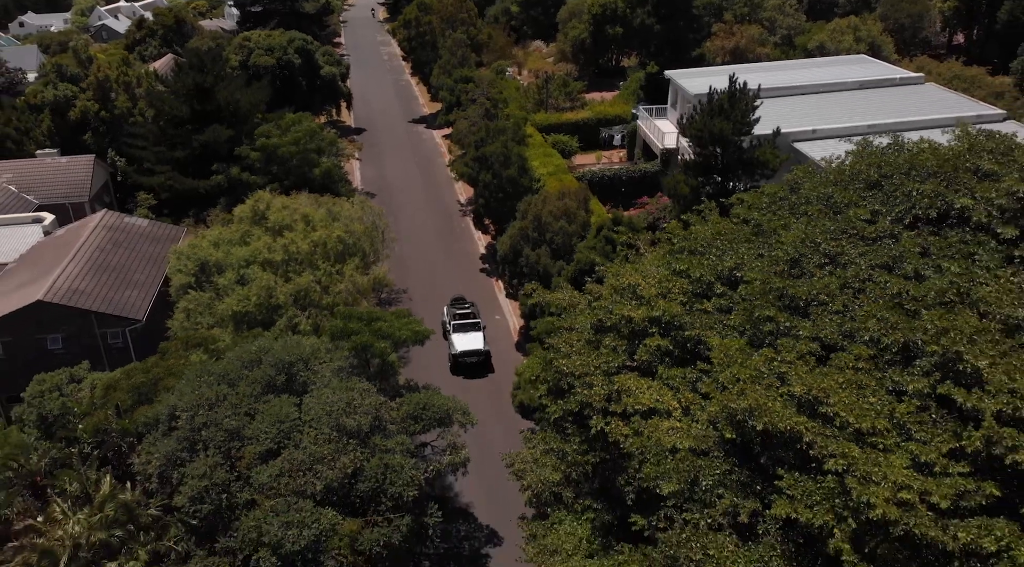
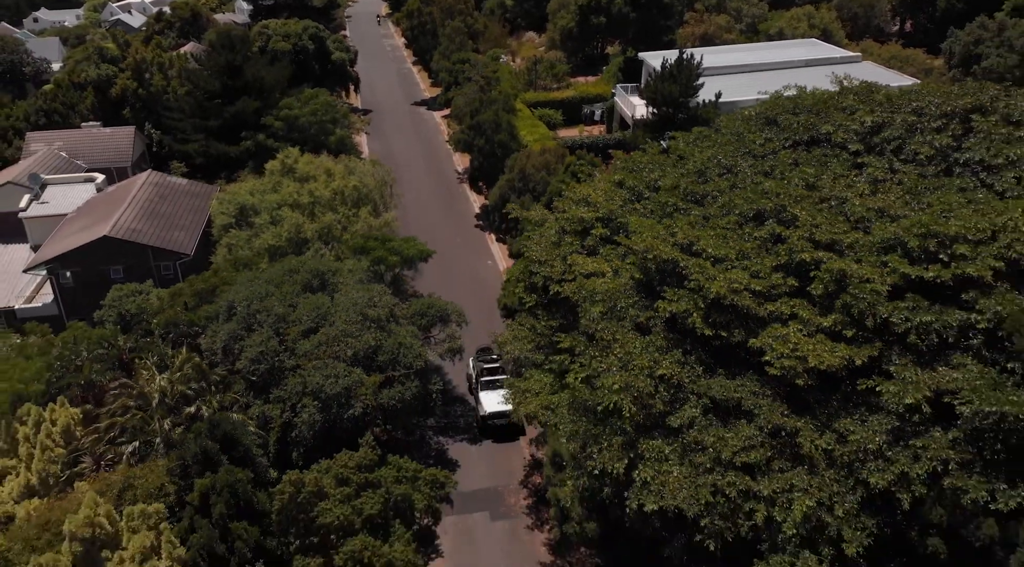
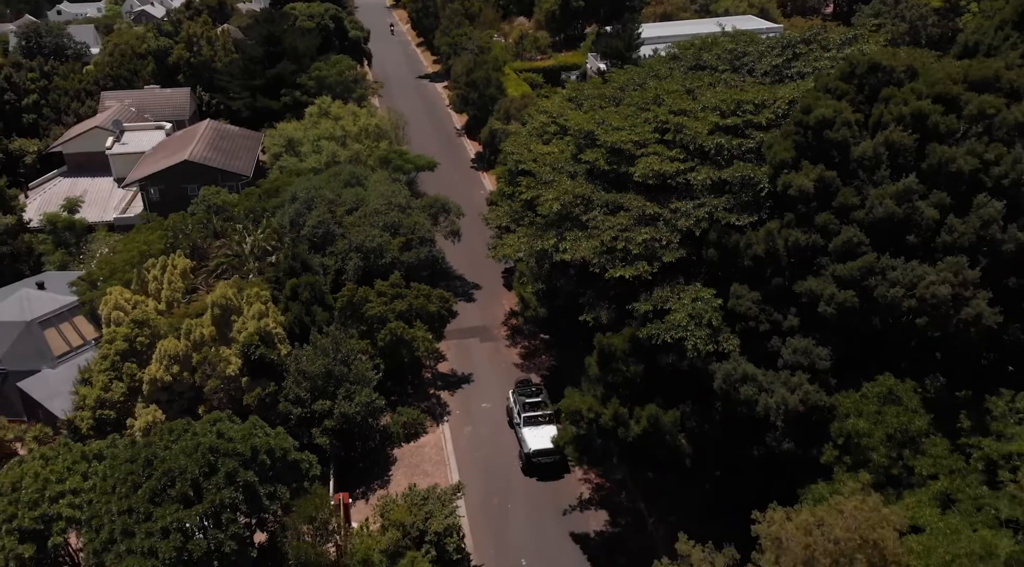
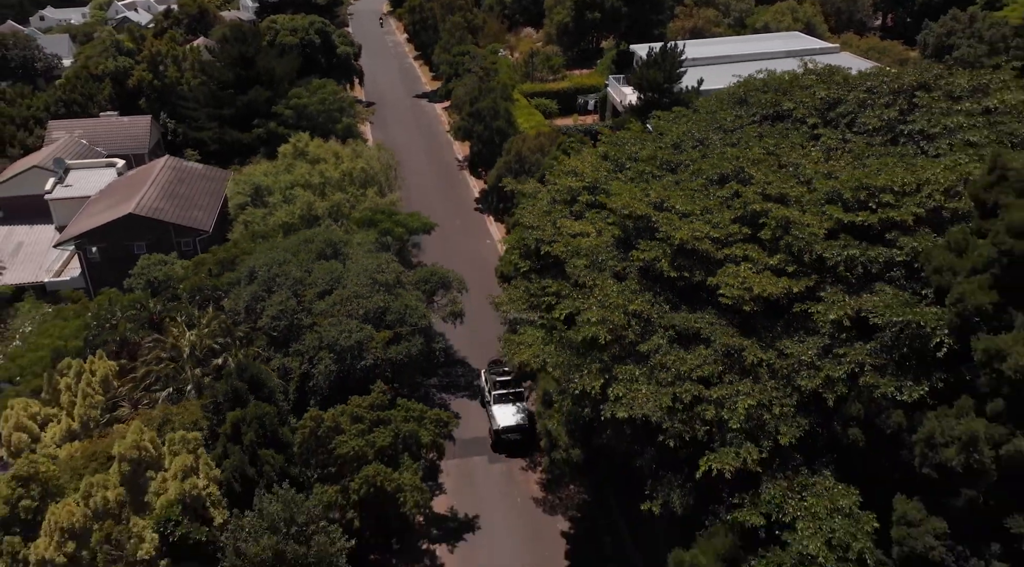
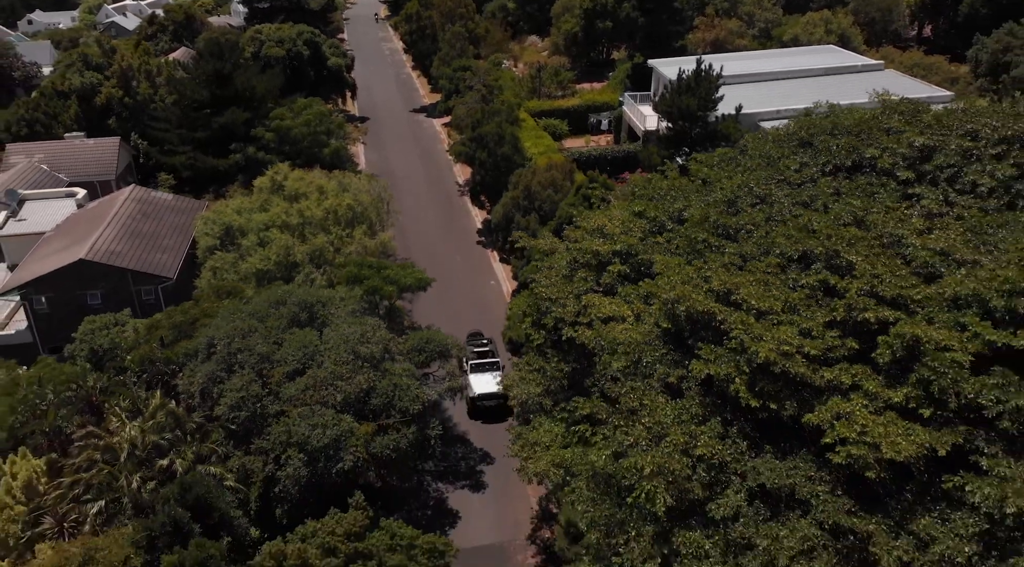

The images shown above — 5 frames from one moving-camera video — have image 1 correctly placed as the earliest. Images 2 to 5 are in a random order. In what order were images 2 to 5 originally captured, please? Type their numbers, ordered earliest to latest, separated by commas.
5, 2, 4, 3
